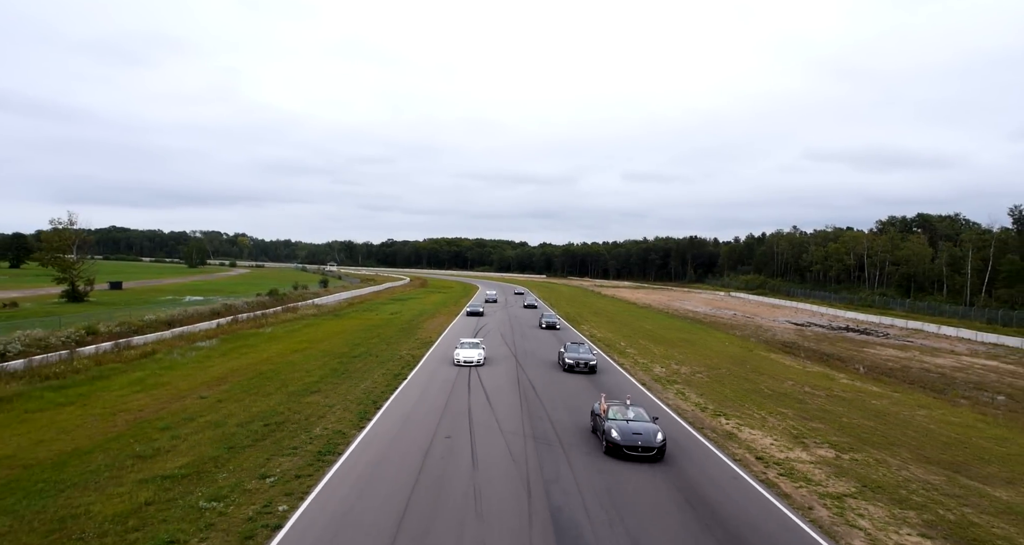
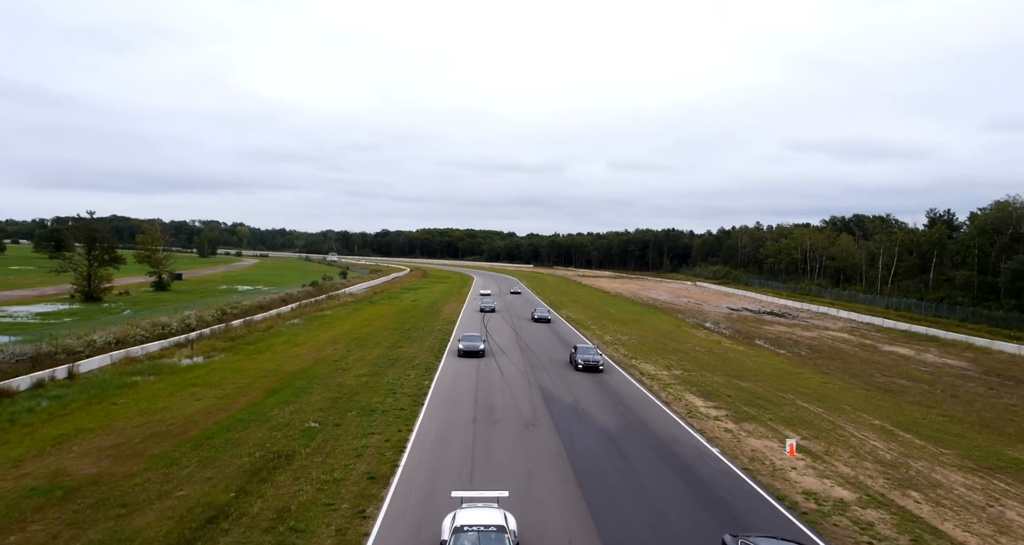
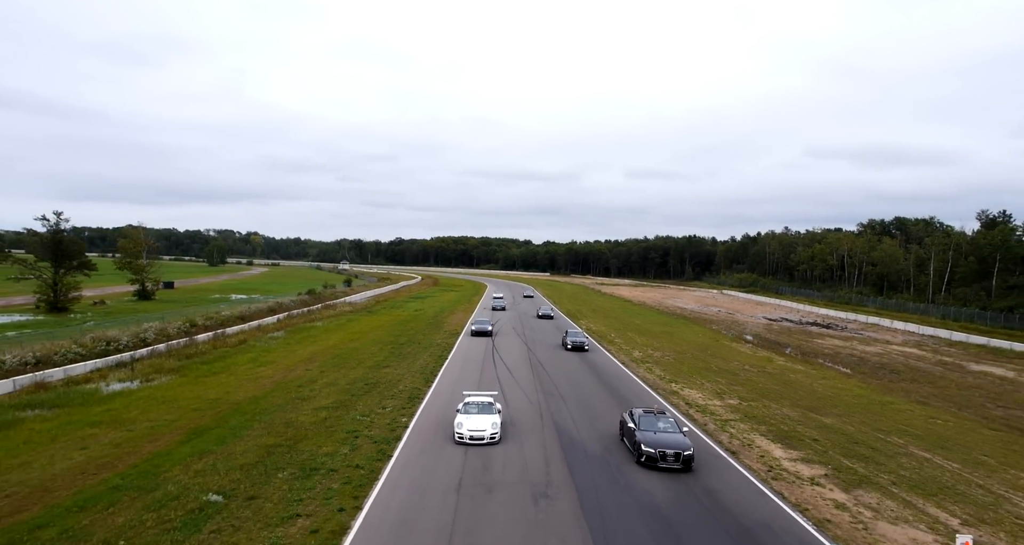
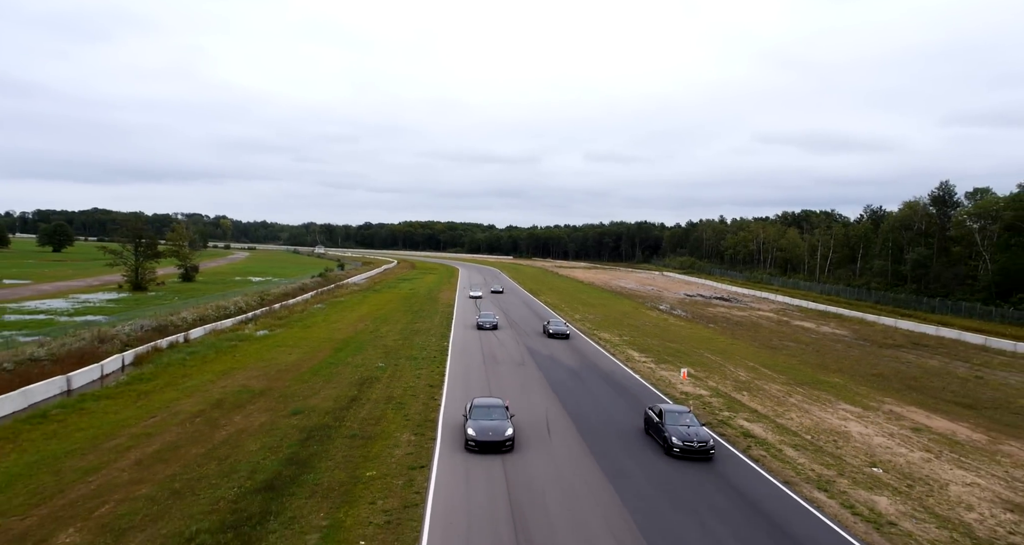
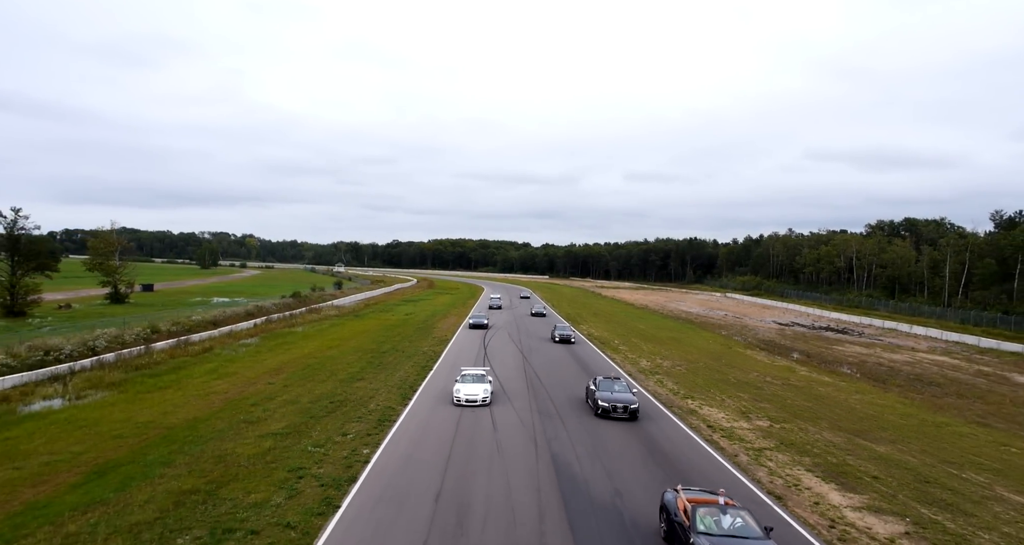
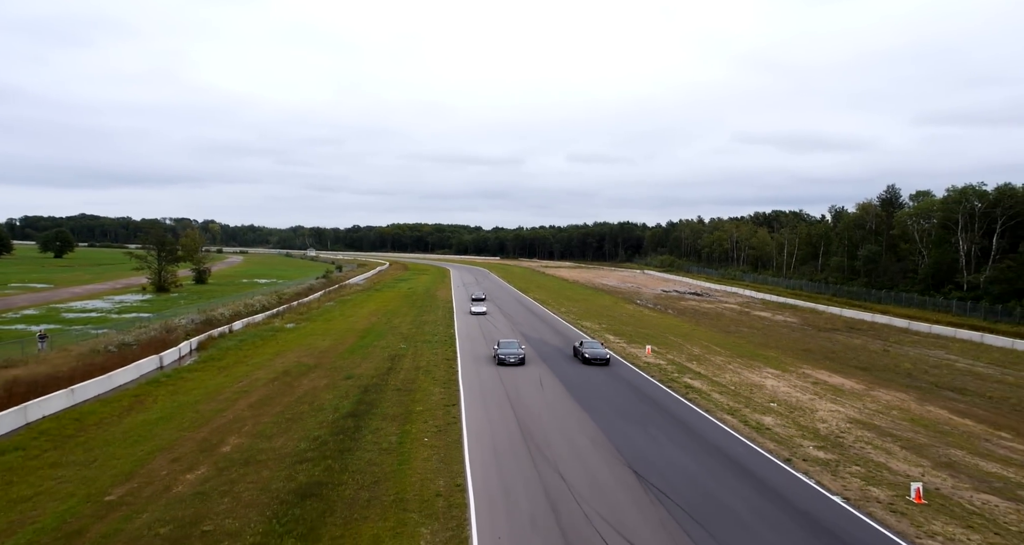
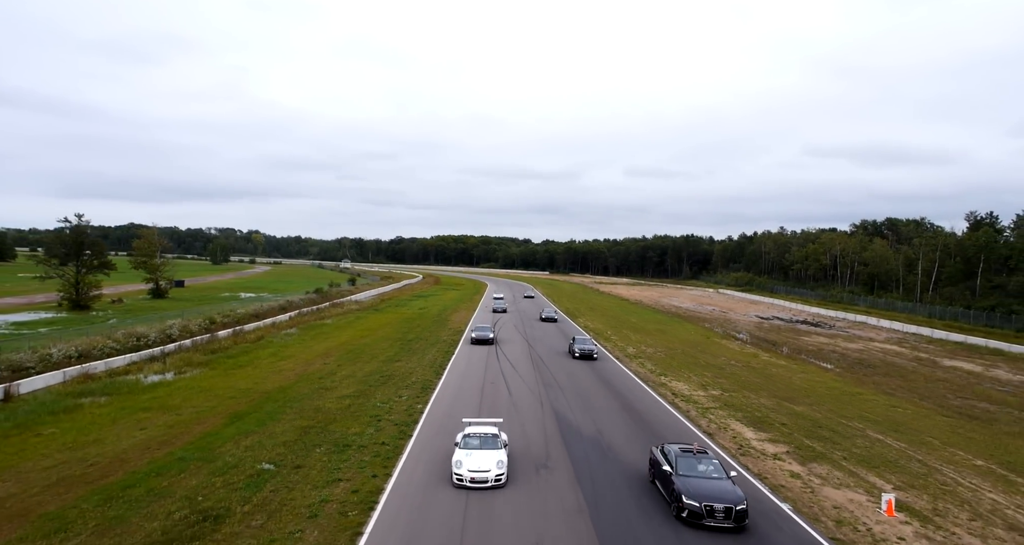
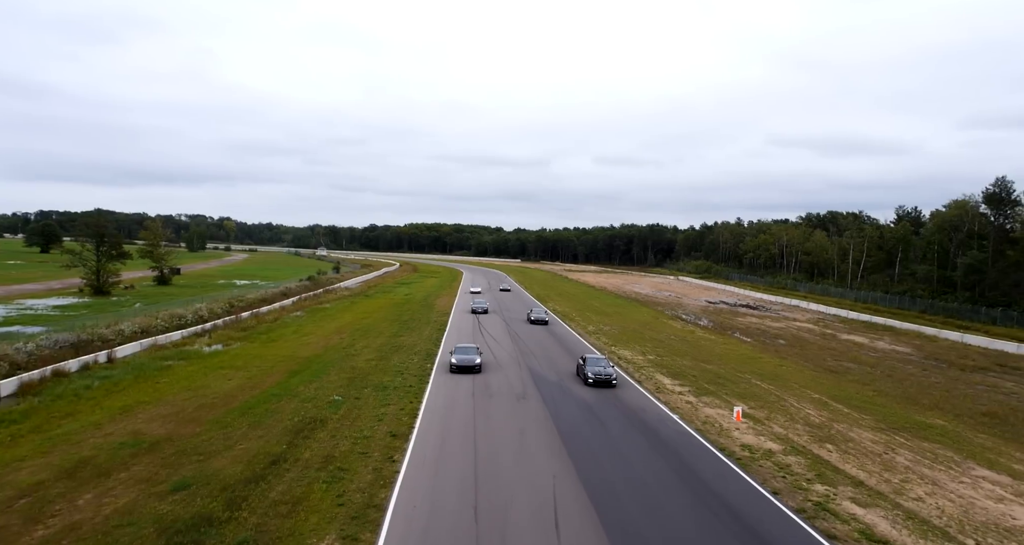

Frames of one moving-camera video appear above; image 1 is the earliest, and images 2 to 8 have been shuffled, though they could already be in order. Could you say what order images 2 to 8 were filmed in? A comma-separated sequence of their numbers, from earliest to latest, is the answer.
5, 3, 7, 2, 8, 4, 6
